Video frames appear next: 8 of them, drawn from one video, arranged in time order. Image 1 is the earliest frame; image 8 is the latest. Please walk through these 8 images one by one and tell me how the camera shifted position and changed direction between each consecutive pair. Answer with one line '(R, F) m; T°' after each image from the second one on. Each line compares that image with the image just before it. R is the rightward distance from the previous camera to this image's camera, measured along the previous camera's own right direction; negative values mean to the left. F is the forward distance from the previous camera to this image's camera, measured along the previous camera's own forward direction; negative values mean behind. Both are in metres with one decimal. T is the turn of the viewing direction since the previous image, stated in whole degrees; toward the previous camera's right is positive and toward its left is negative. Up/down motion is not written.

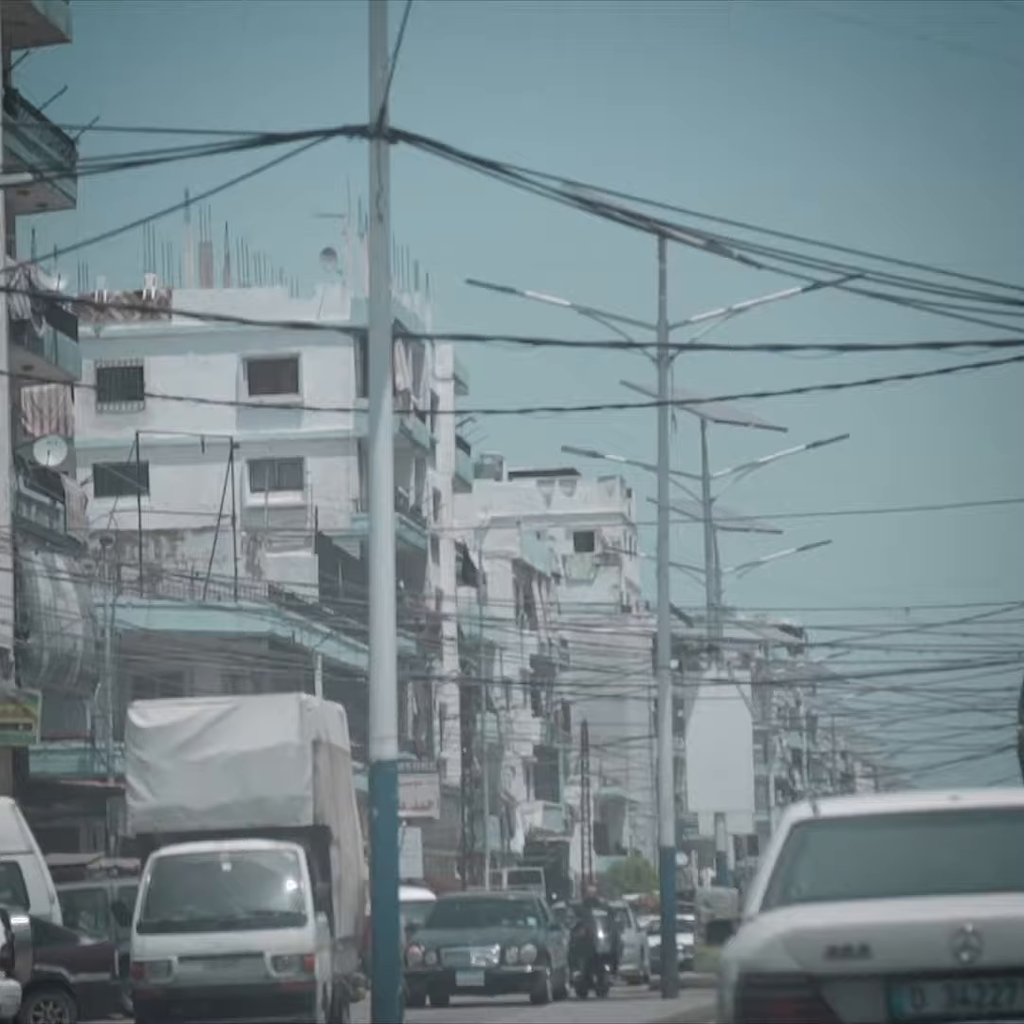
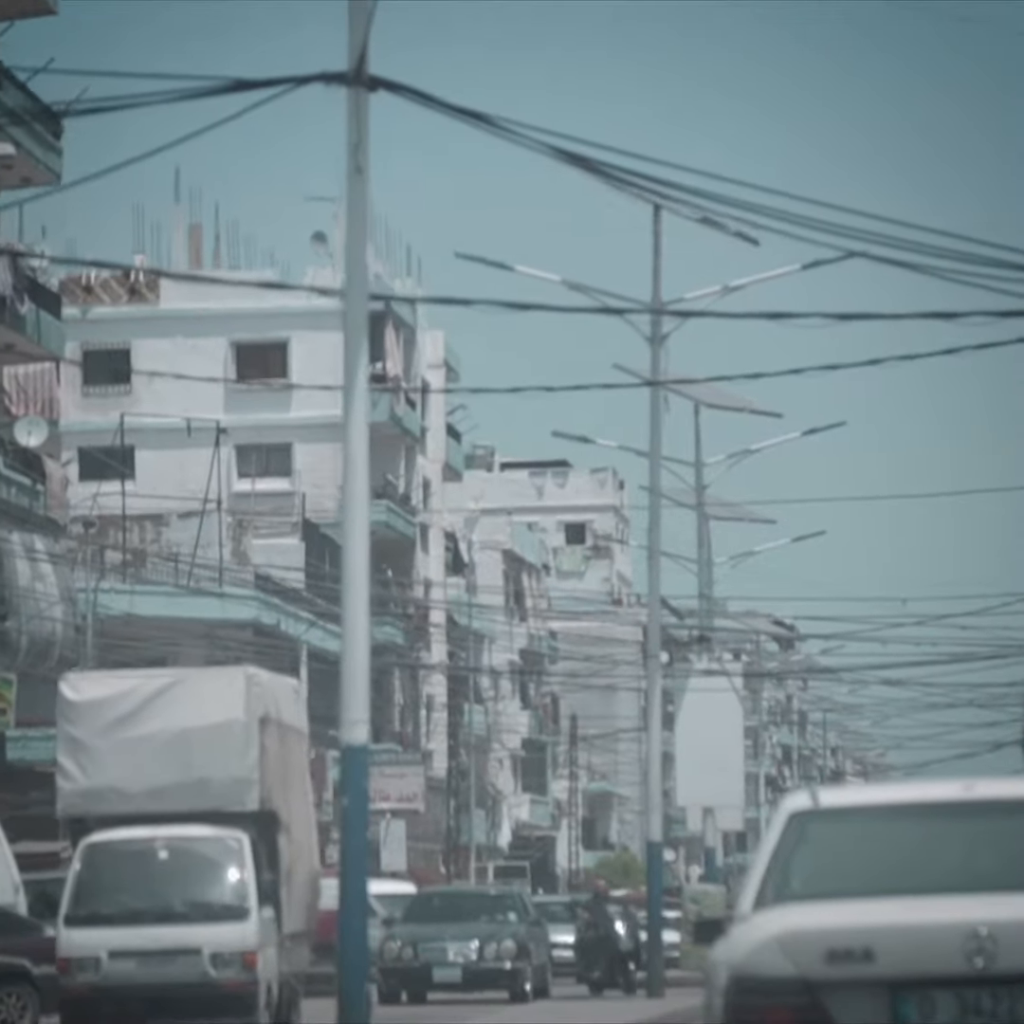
(0.0, +0.6) m; 0°
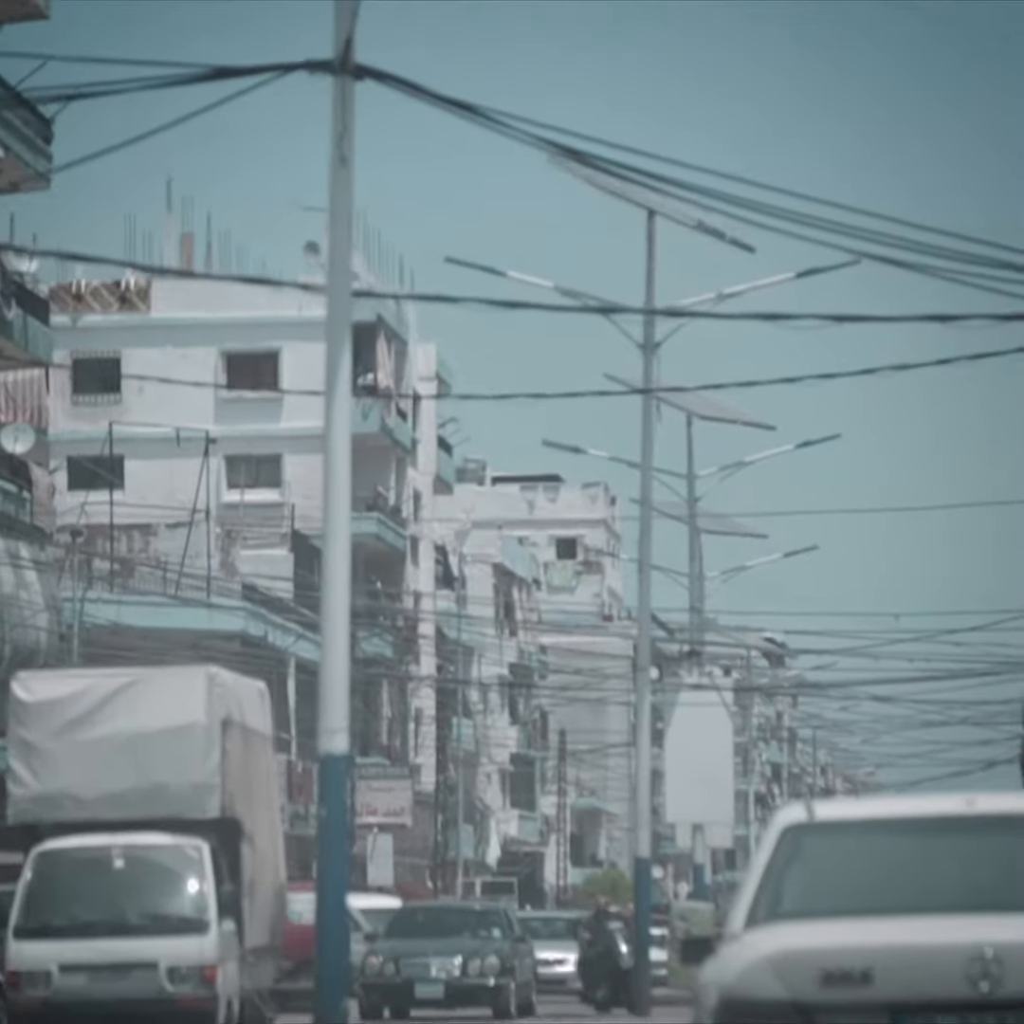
(0.0, +0.3) m; 0°
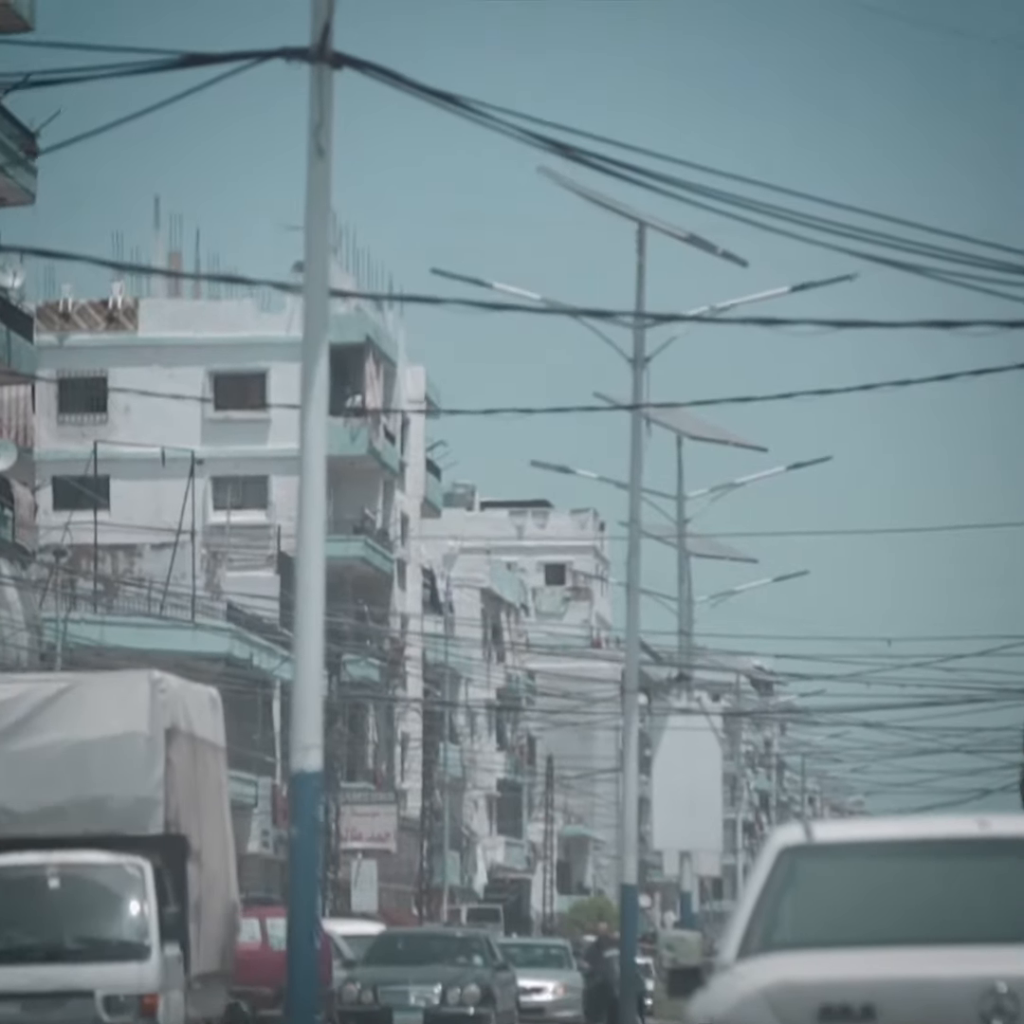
(0.0, +0.4) m; 0°
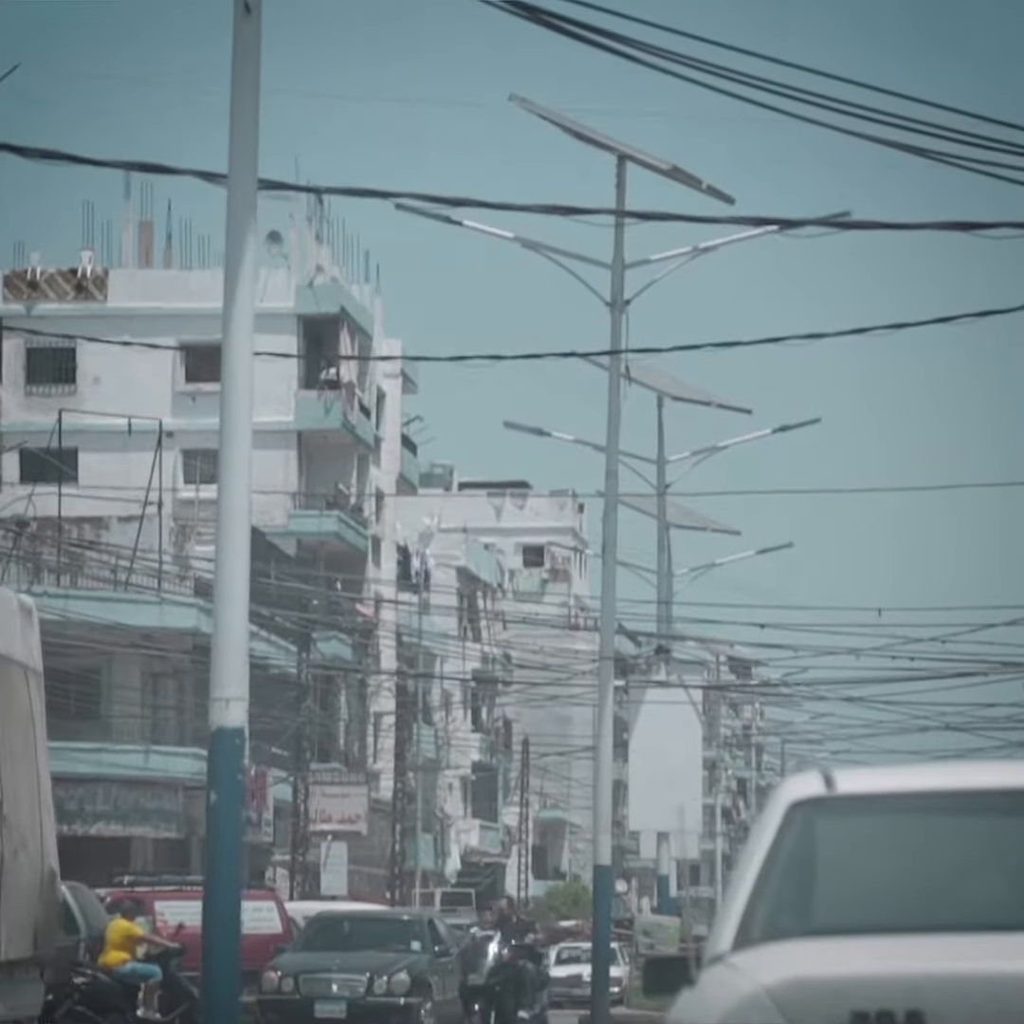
(+0.1, +1.3) m; +1°
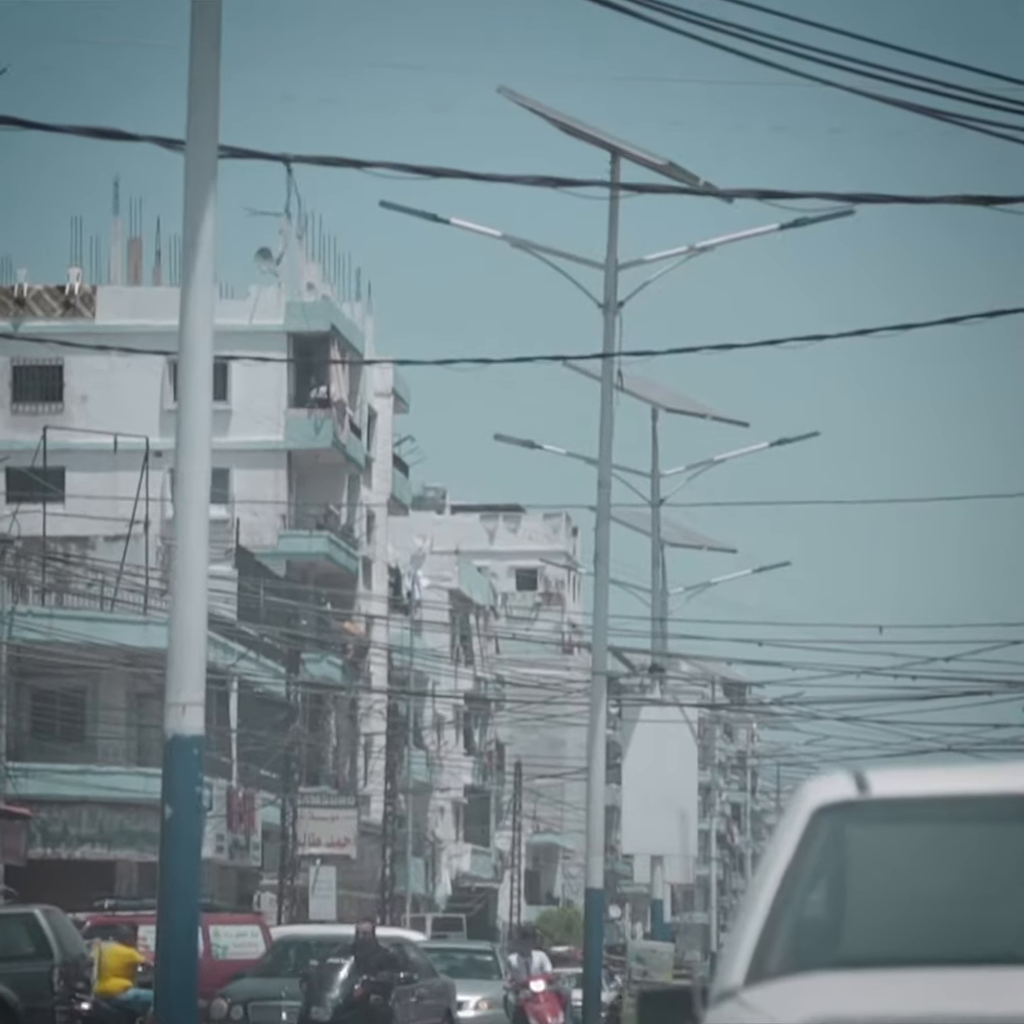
(0.0, +0.7) m; 0°
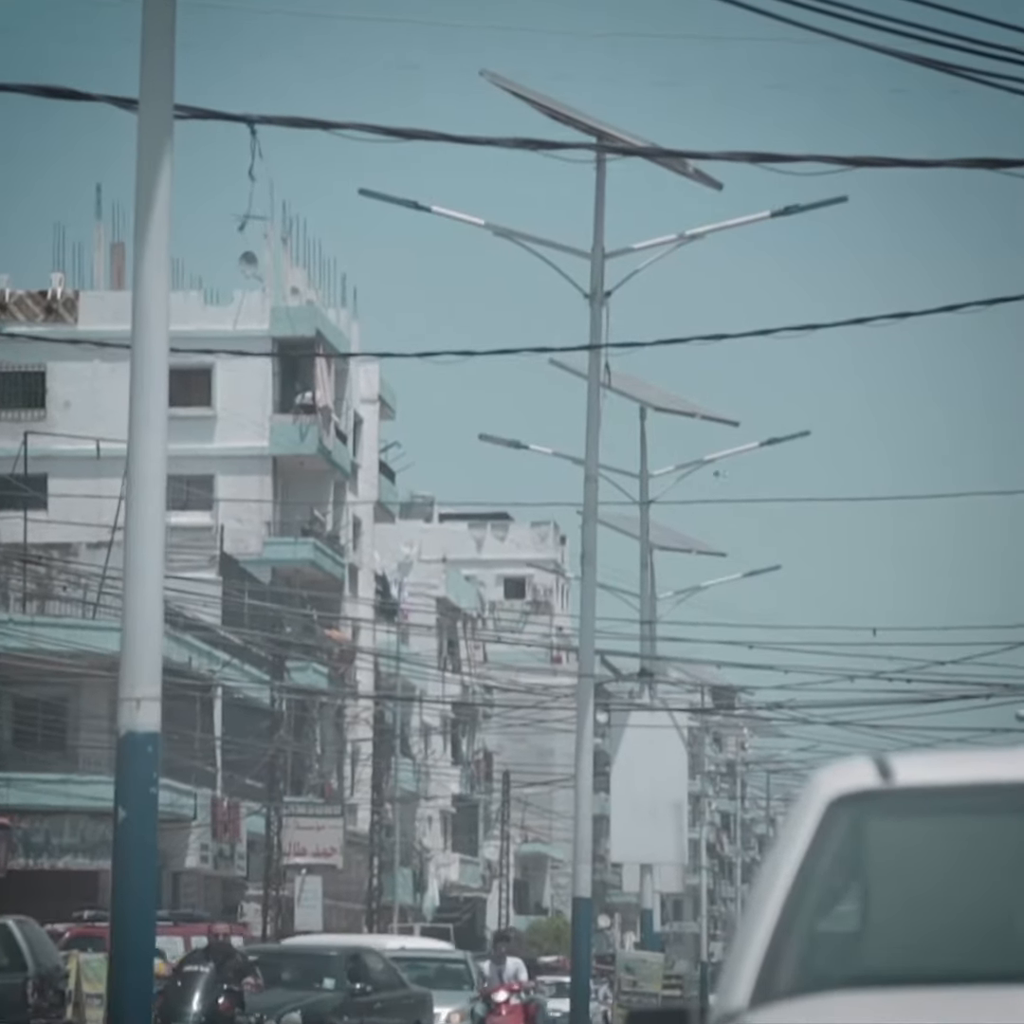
(0.0, +0.5) m; 0°
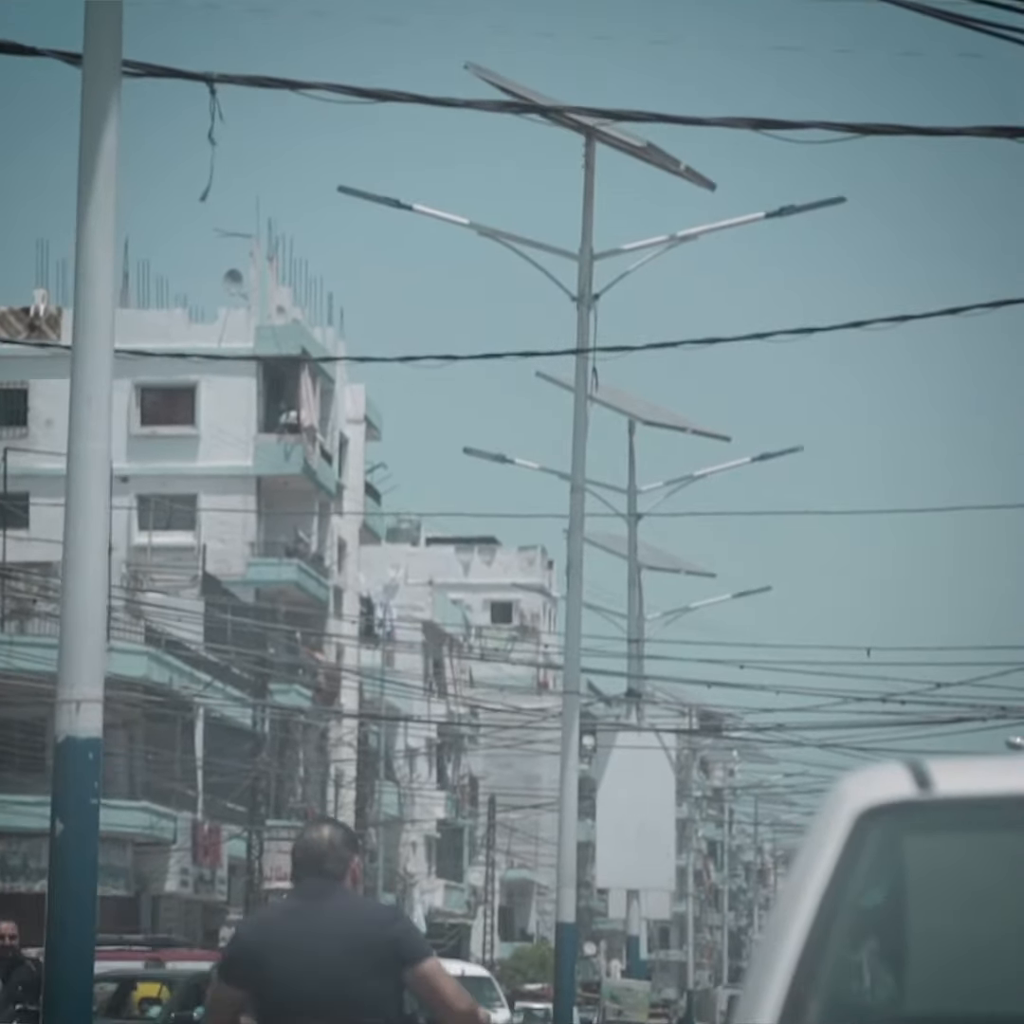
(0.0, +0.6) m; 0°
